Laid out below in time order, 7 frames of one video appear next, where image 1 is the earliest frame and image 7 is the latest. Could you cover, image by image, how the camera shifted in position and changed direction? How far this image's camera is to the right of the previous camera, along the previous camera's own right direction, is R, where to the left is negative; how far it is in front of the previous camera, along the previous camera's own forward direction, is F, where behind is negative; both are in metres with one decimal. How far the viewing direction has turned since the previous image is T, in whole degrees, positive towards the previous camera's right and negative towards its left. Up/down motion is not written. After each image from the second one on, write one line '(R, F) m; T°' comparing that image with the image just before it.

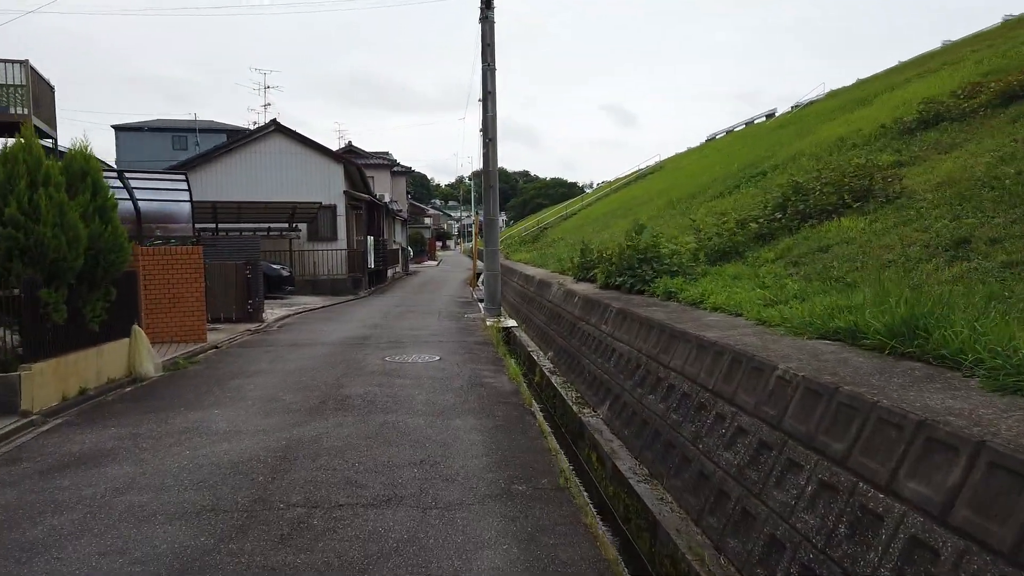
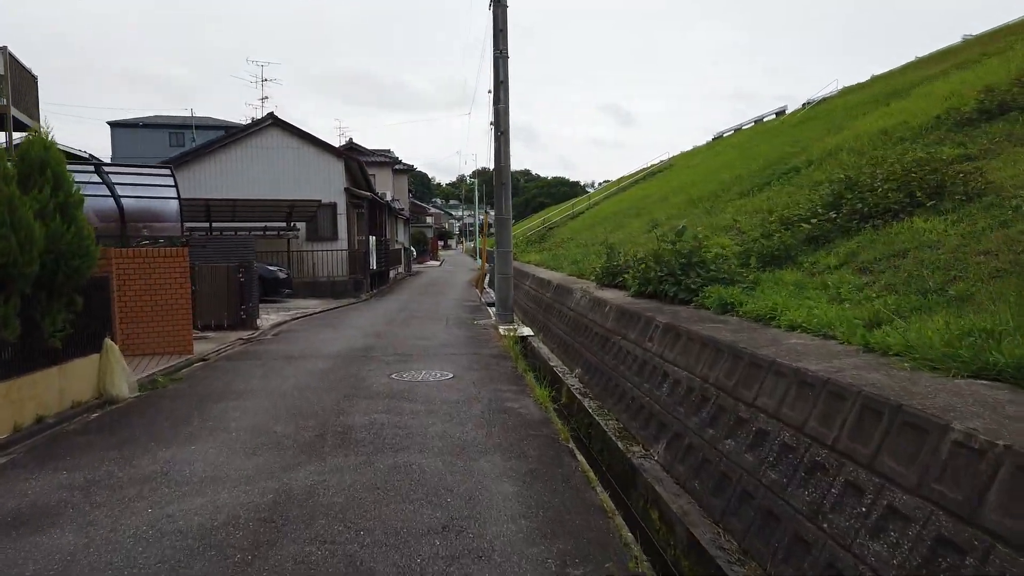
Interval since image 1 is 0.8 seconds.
(-0.2, +0.9) m; 0°
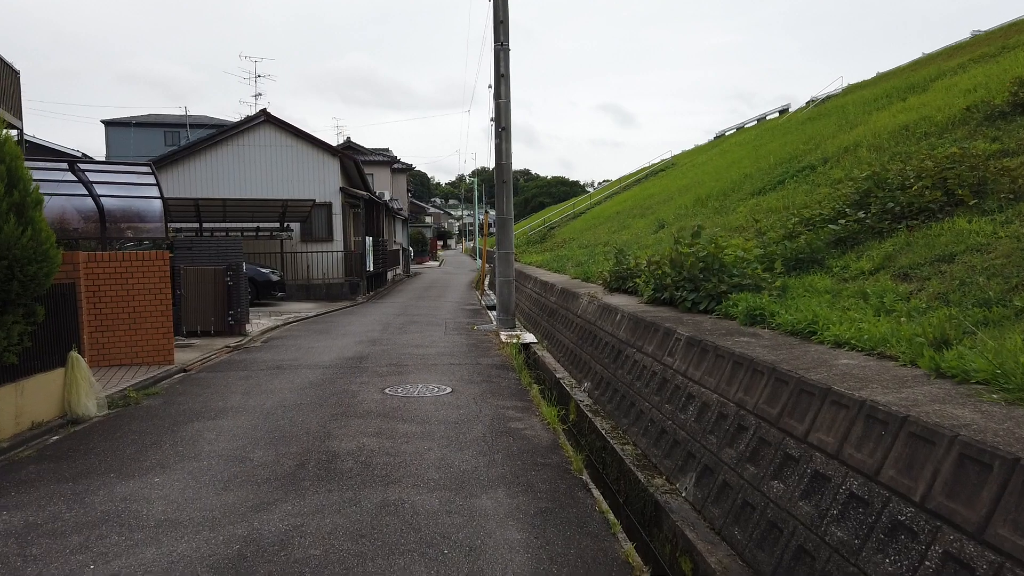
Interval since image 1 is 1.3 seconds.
(0.0, +0.5) m; 0°
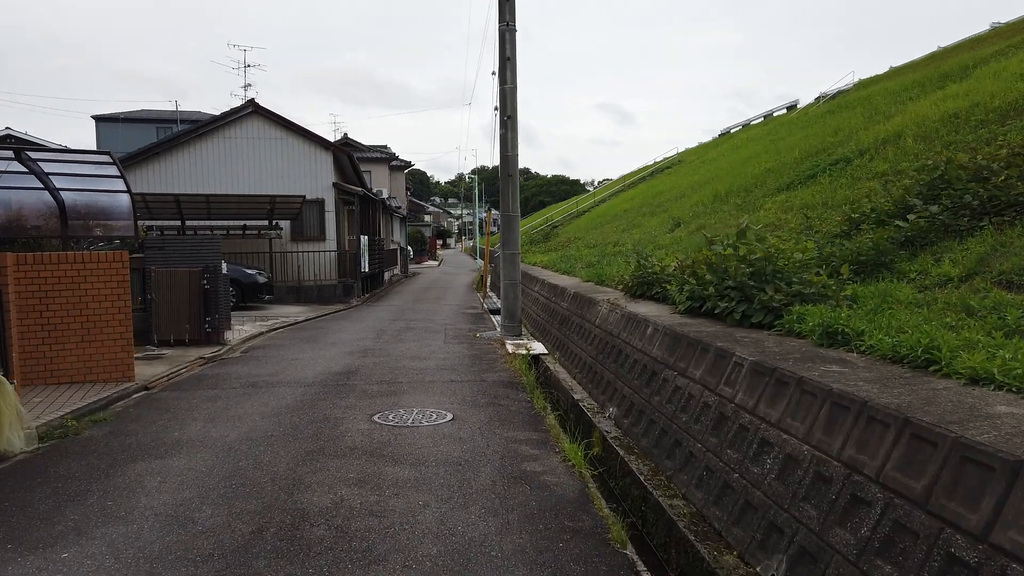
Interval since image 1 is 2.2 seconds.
(-0.1, +1.0) m; 0°
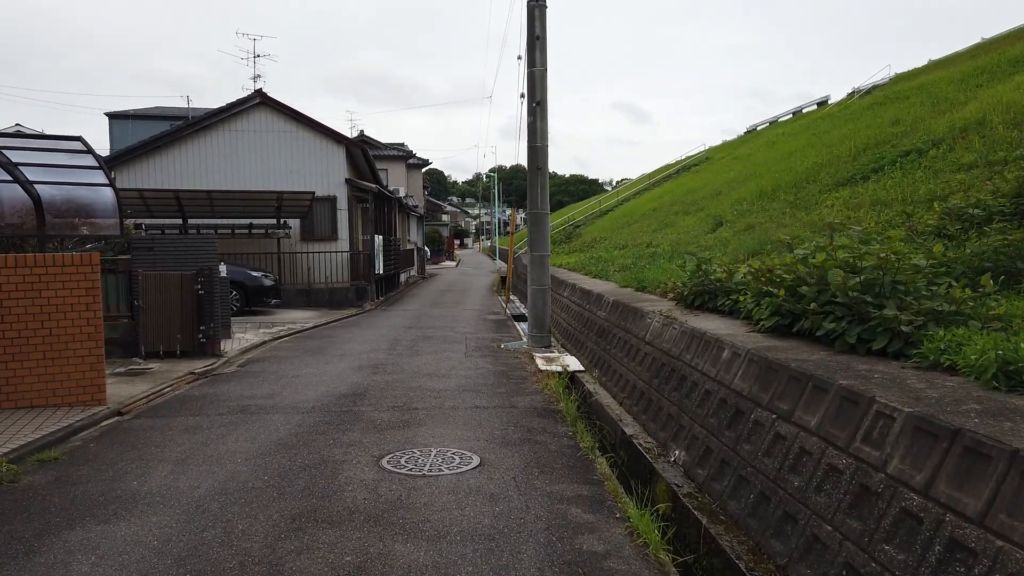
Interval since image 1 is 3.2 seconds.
(-0.1, +1.1) m; -1°
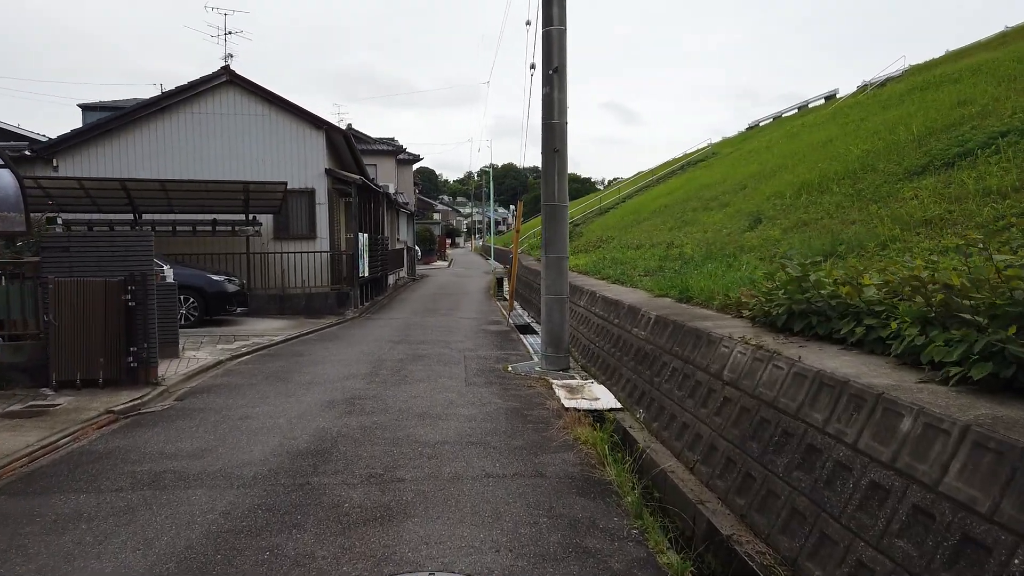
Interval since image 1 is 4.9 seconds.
(-0.2, +1.7) m; +1°
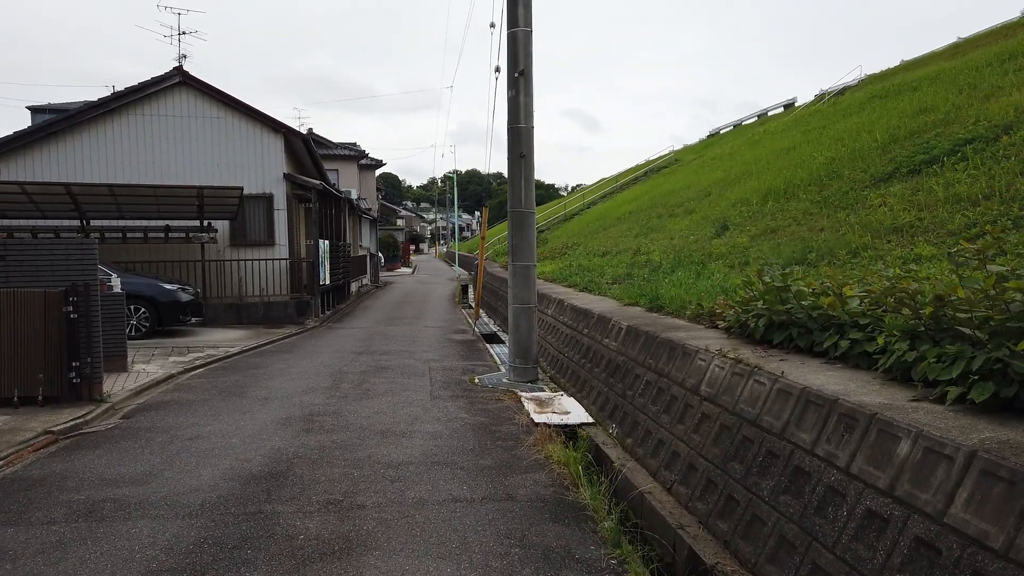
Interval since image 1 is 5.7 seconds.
(0.0, +0.2) m; +3°
